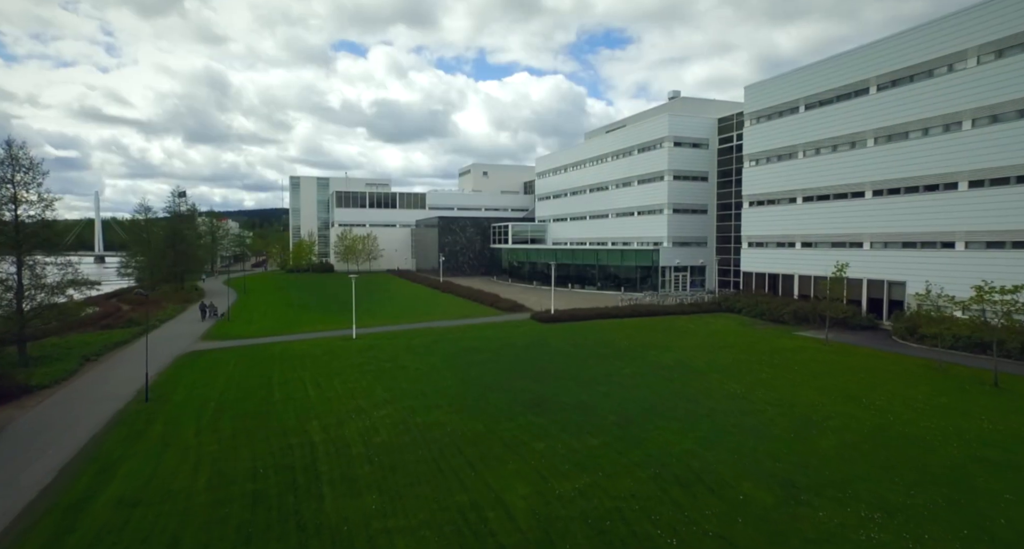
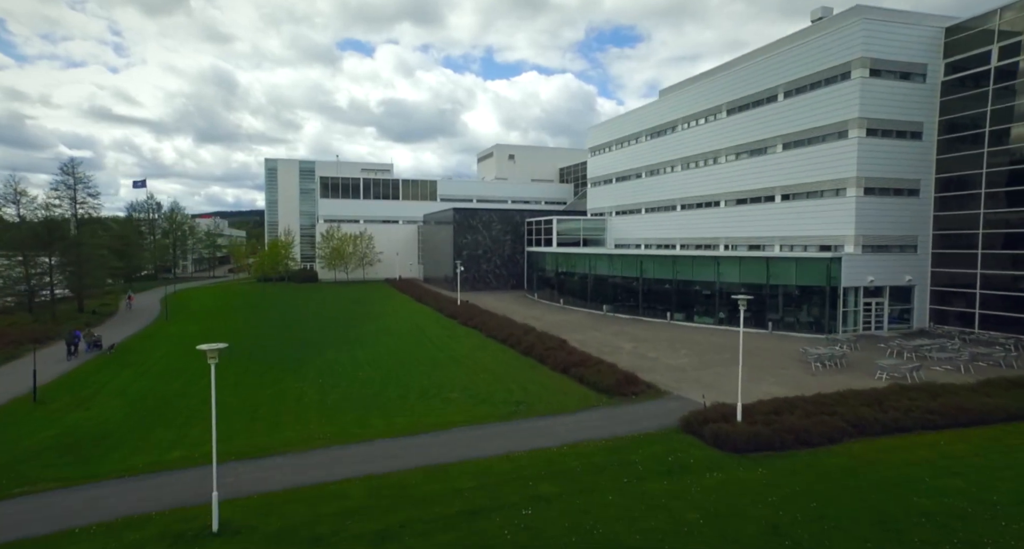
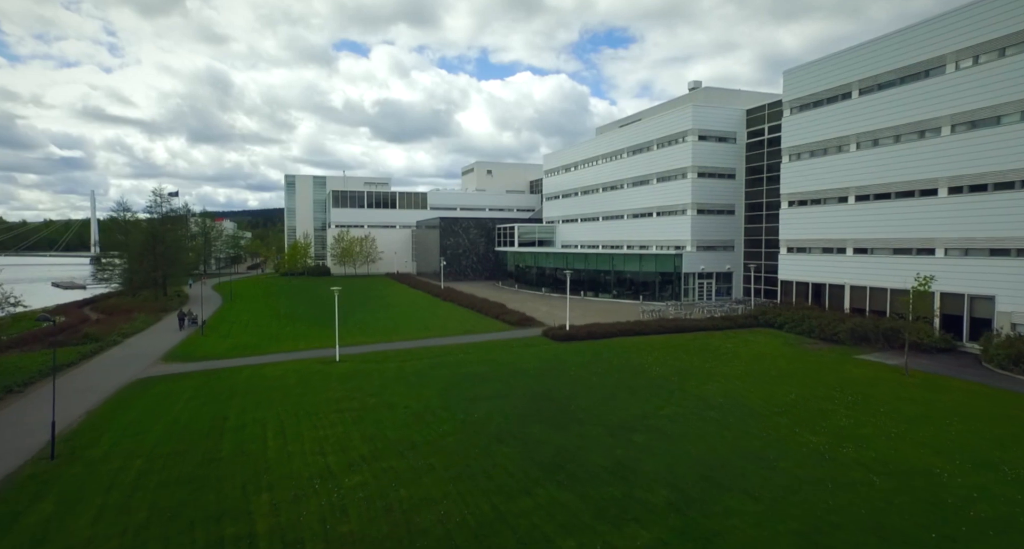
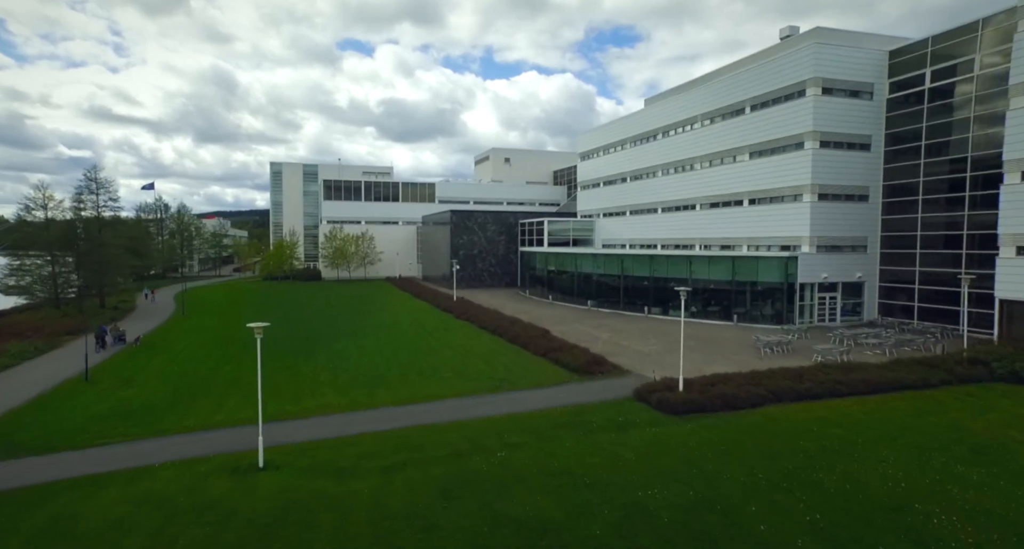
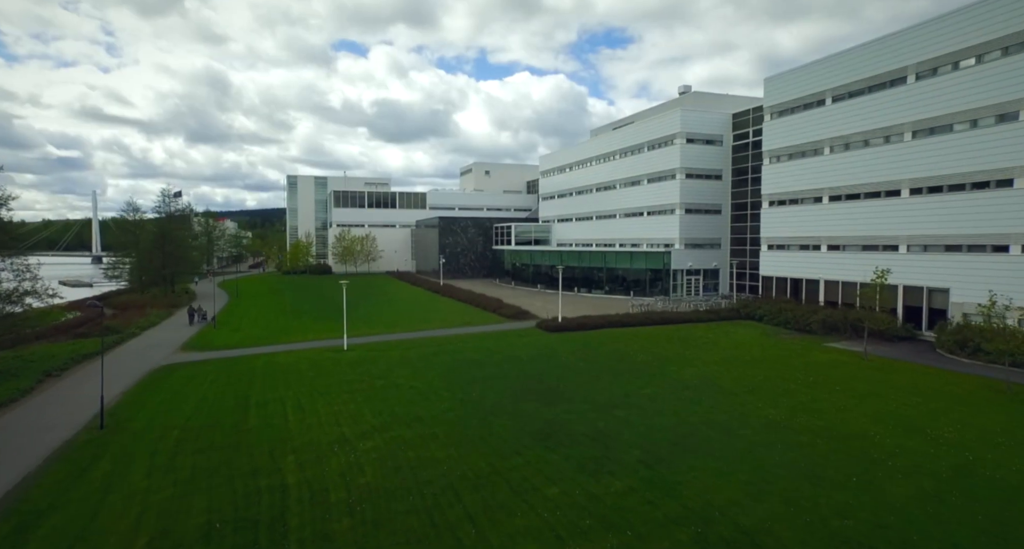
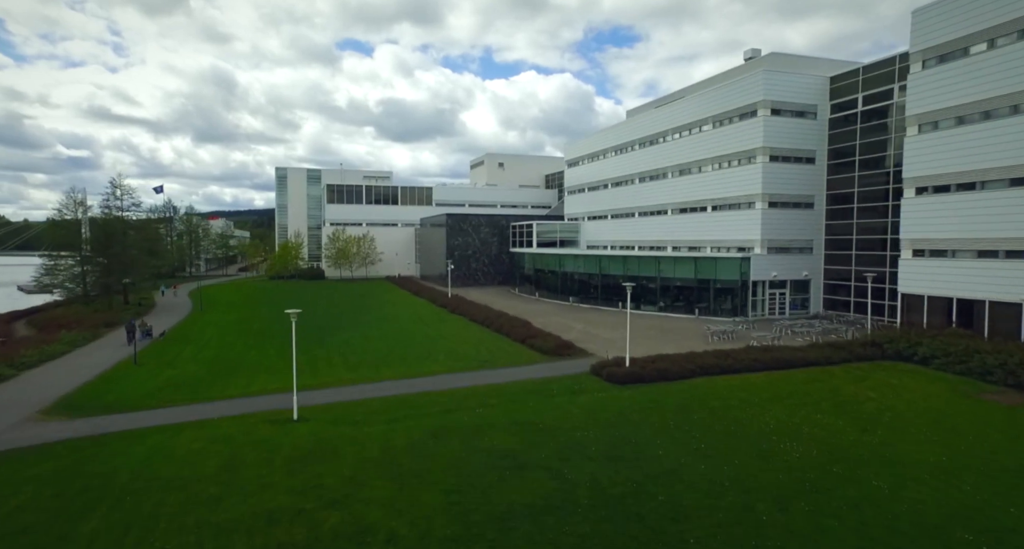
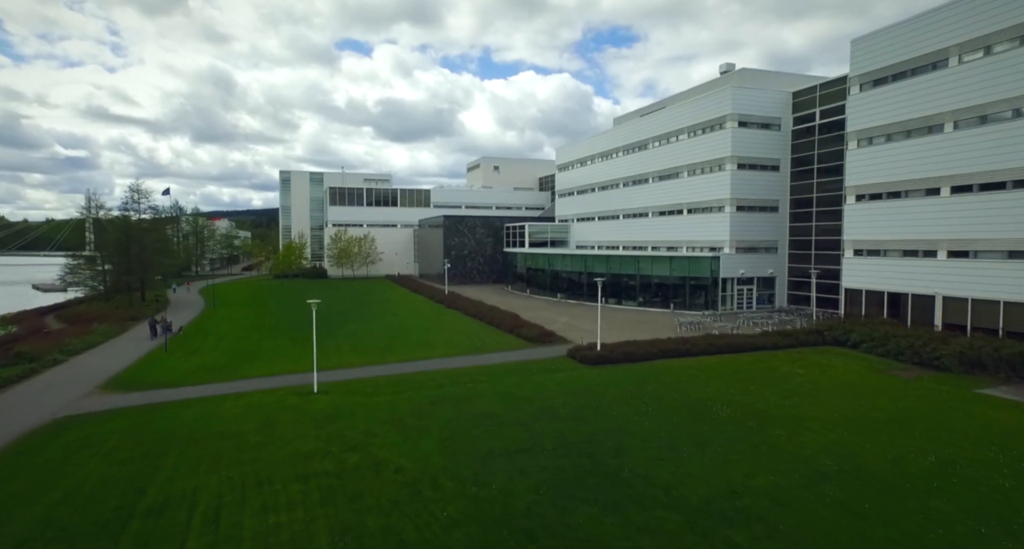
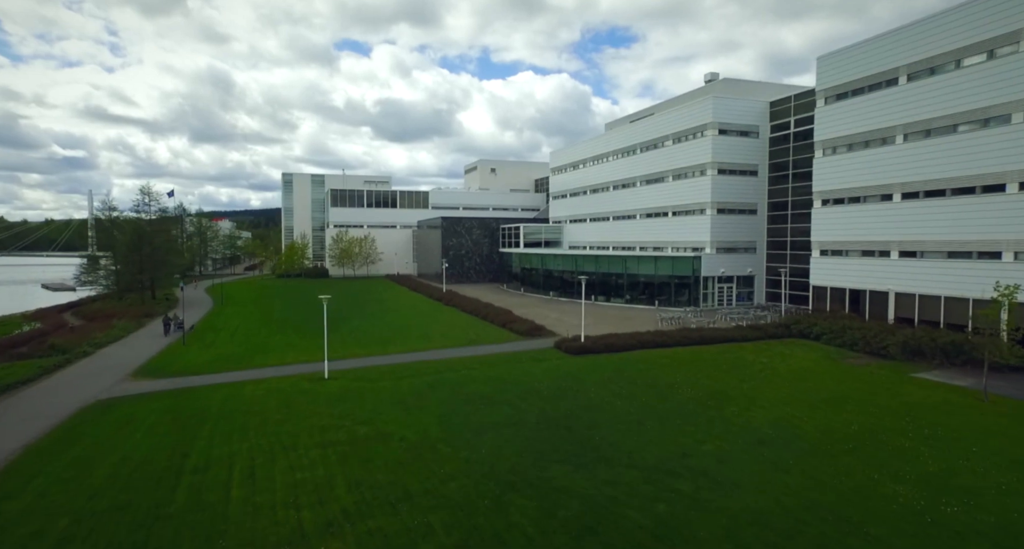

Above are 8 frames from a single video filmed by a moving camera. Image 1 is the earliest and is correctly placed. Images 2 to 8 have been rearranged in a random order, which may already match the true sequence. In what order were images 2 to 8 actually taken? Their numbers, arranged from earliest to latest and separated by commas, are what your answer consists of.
5, 3, 8, 7, 6, 4, 2
